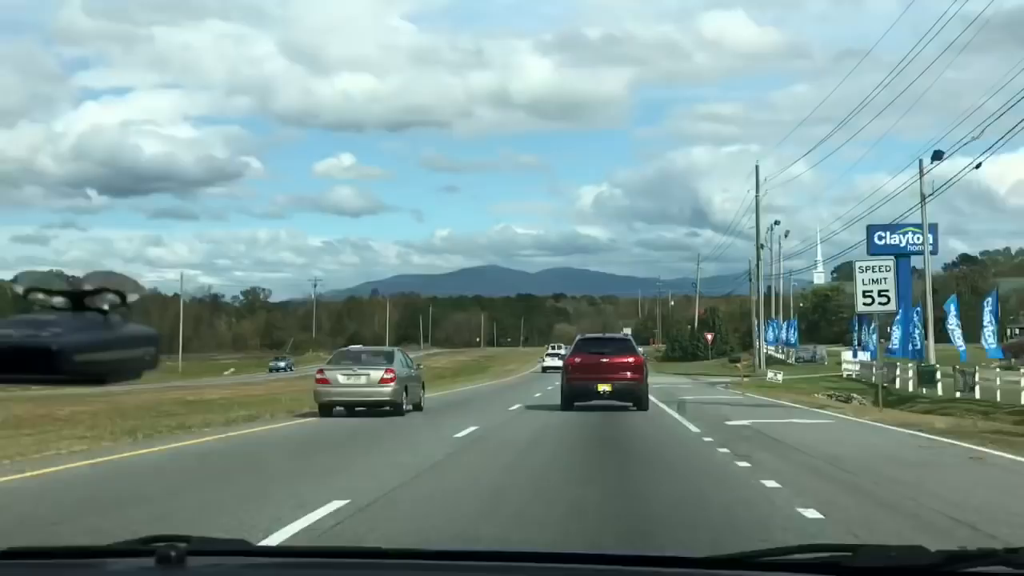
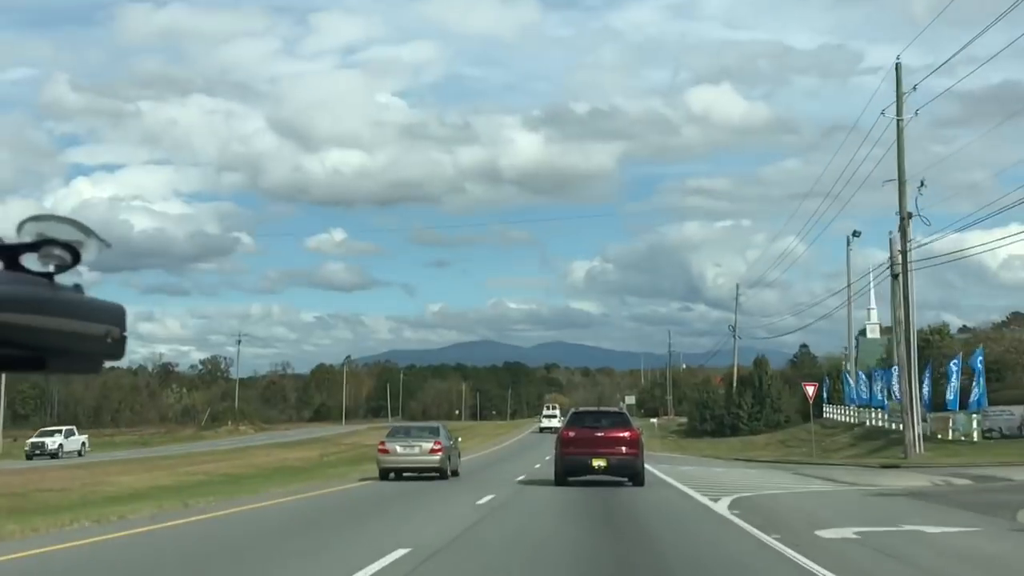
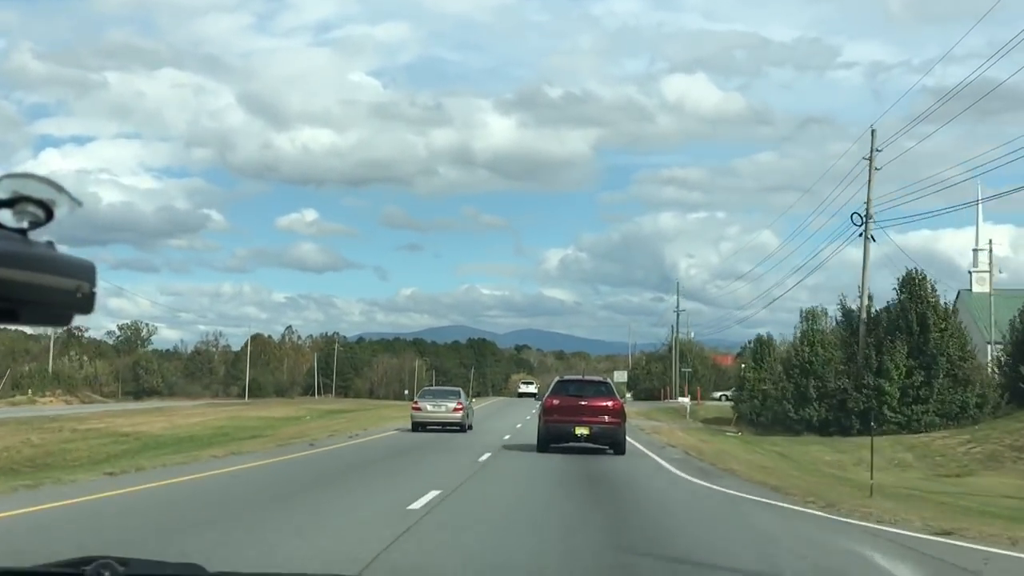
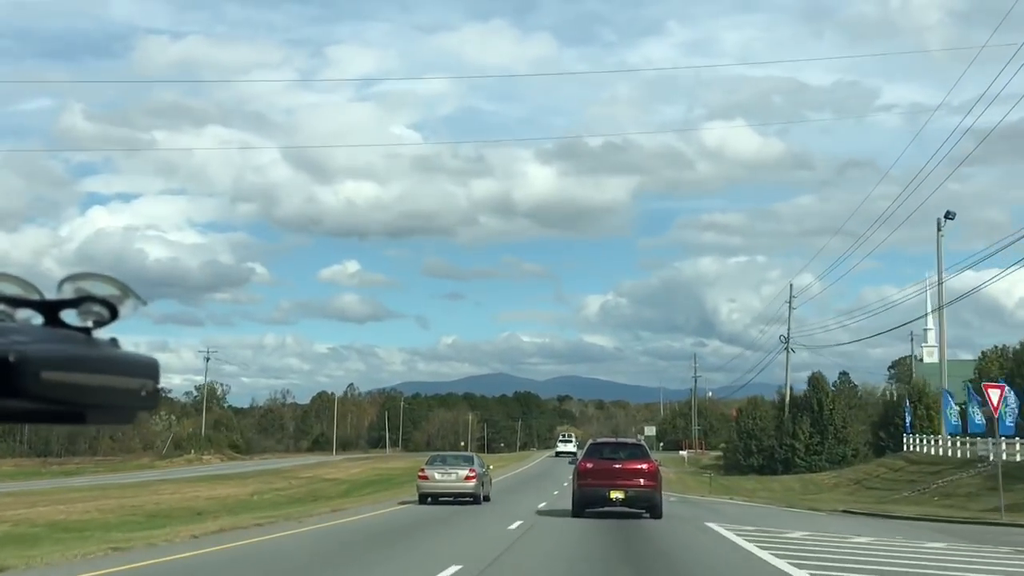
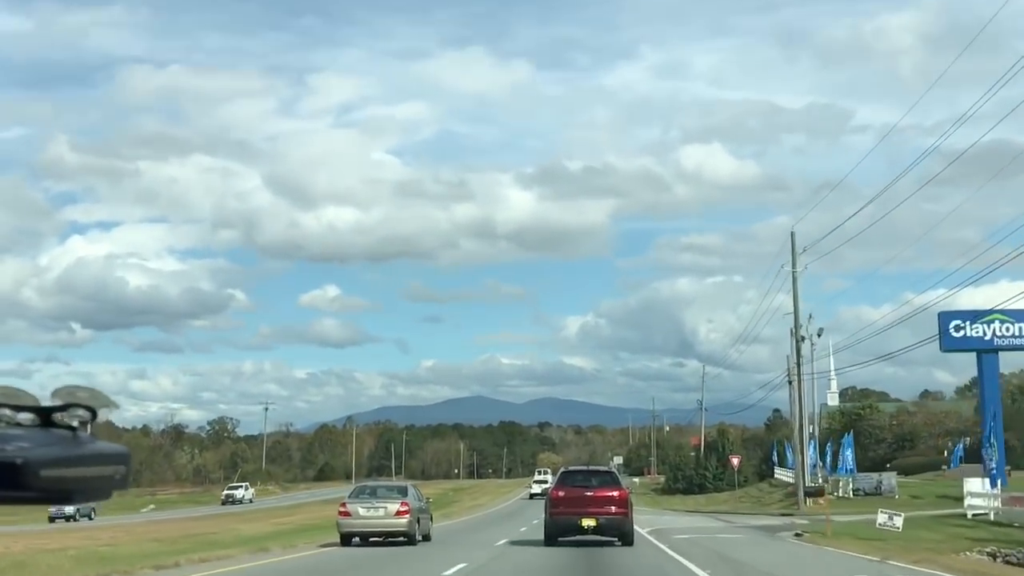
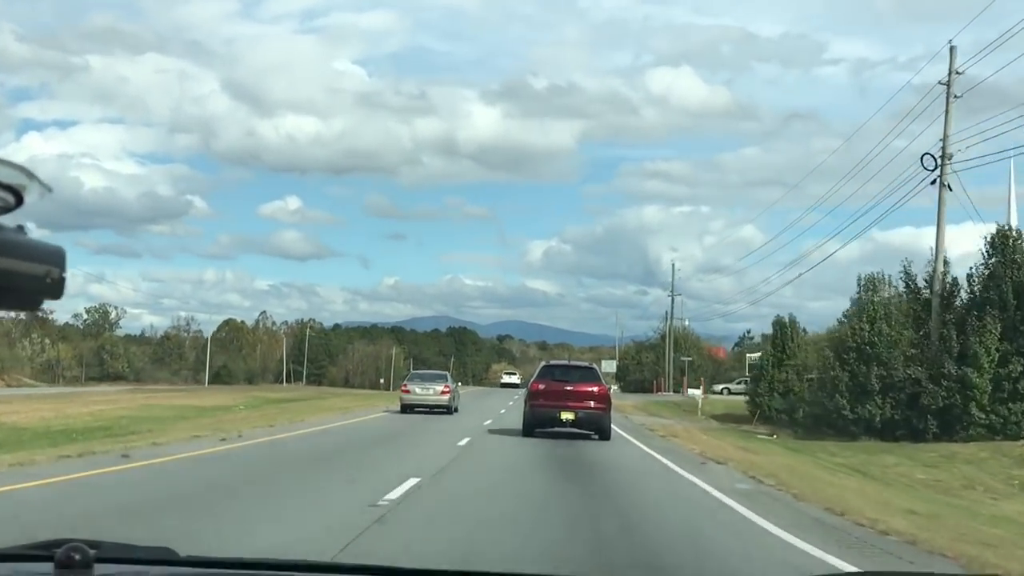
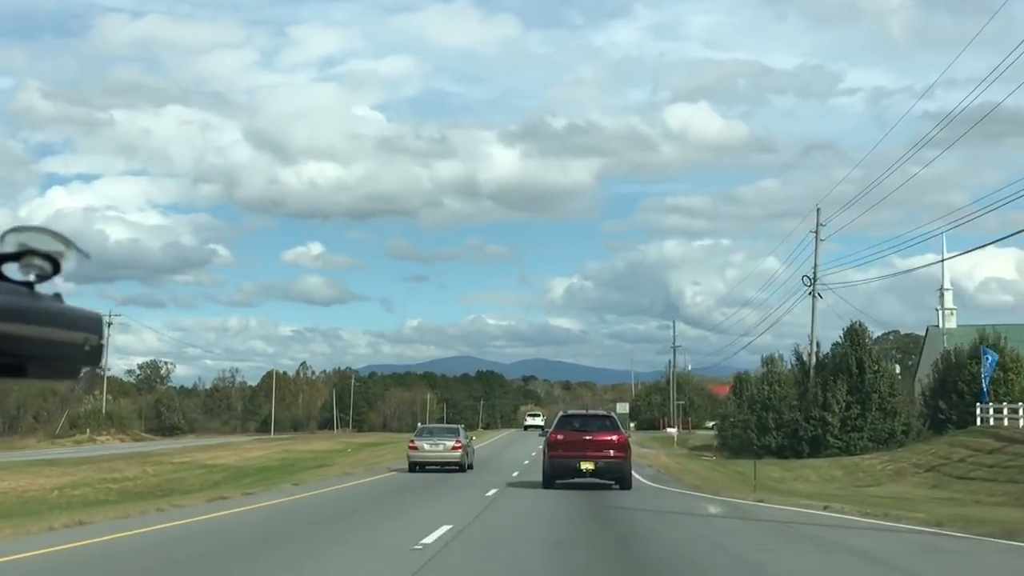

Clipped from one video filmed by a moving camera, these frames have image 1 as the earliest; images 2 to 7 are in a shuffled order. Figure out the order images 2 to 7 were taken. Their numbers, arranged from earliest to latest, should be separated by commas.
5, 2, 4, 7, 3, 6
